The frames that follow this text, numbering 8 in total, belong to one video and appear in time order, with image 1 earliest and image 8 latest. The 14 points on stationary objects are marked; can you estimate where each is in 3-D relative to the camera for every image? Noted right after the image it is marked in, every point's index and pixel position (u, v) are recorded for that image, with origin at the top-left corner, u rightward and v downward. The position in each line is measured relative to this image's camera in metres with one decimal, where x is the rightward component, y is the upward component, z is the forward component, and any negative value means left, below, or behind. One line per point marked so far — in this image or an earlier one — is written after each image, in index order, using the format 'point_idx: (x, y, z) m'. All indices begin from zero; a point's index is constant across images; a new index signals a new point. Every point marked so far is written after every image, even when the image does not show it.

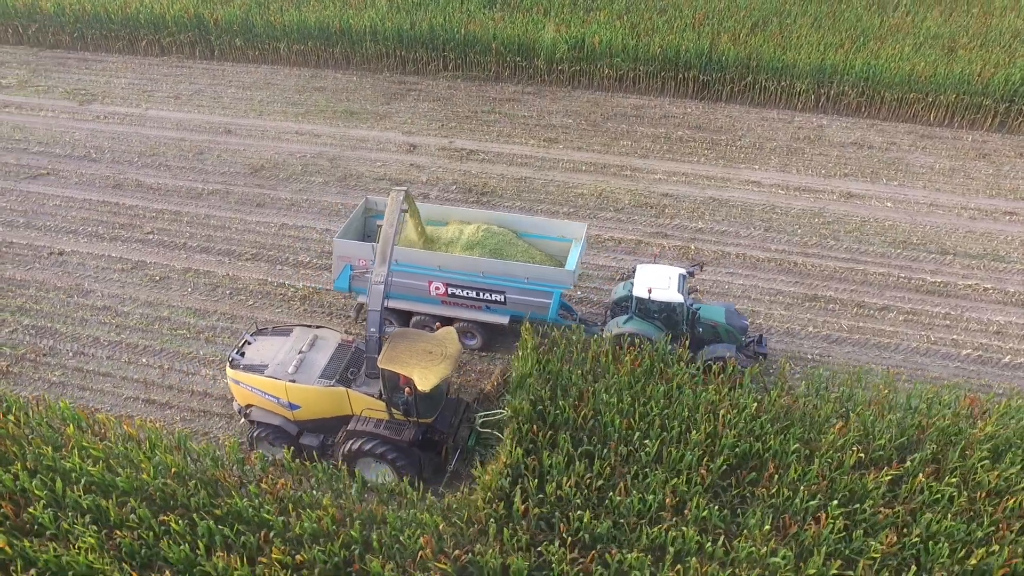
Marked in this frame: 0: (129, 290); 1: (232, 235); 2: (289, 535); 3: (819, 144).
0: (-4.5, 0.0, +9.0) m
1: (-3.6, +0.7, +9.9) m
2: (-1.7, -1.8, +5.6) m
3: (+4.8, +2.2, +12.0) m
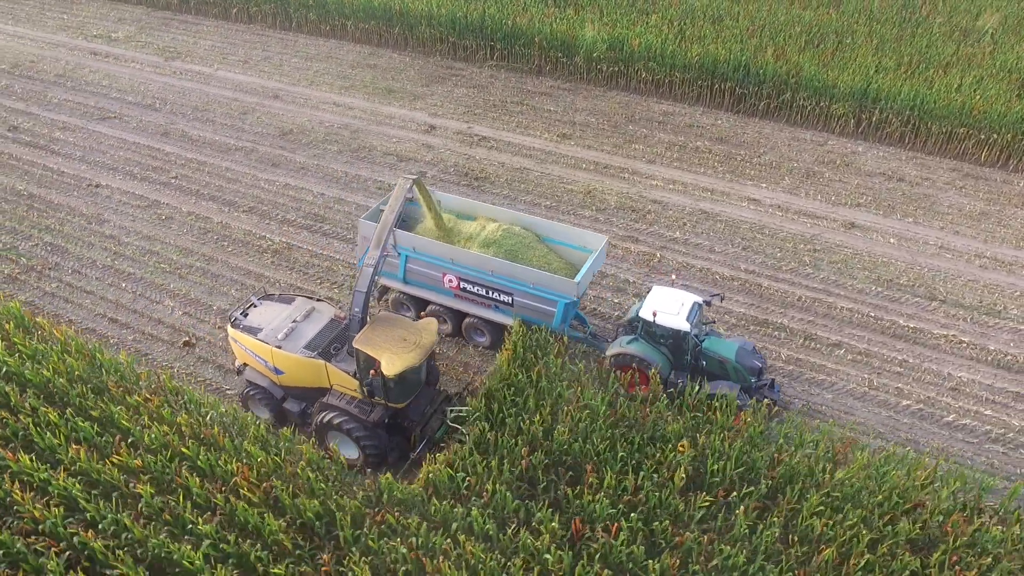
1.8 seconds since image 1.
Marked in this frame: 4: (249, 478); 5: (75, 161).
0: (-5.0, +0.9, +10.1) m
1: (-3.9, +1.4, +10.8) m
2: (-3.2, -1.3, +6.4) m
3: (+4.9, +1.7, +11.4) m
4: (-2.1, -1.5, +6.1) m
5: (-6.5, +1.9, +11.3) m
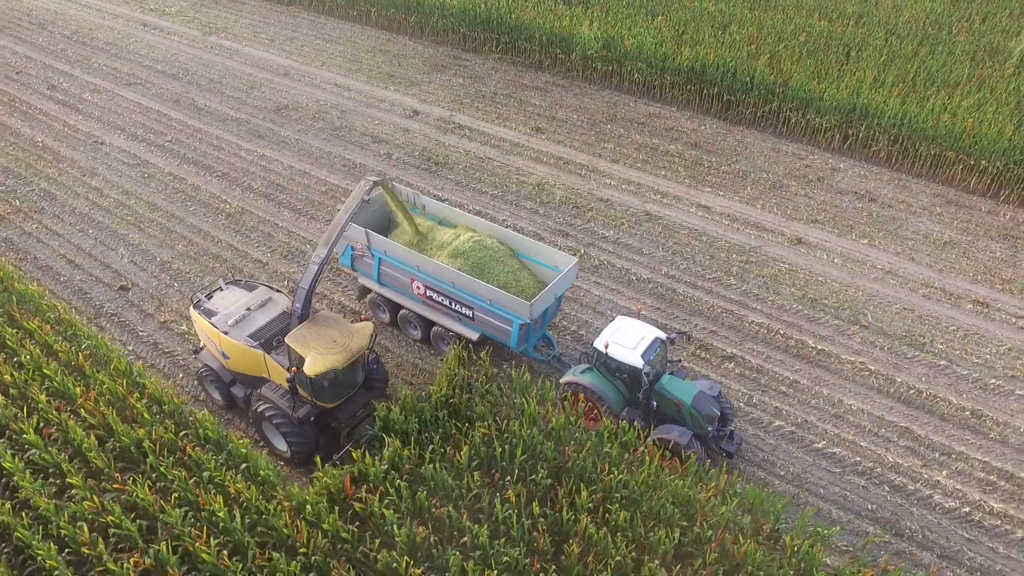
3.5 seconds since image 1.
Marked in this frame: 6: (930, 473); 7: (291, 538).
0: (-5.7, +1.6, +11.1) m
1: (-4.5, +2.0, +11.7) m
2: (-4.7, -0.7, +7.2) m
3: (+4.3, +1.4, +10.9) m
4: (-3.7, -1.0, +6.8) m
5: (-7.0, +2.8, +12.5) m
6: (+4.0, -1.8, +7.2) m
7: (-1.6, -1.8, +5.6) m
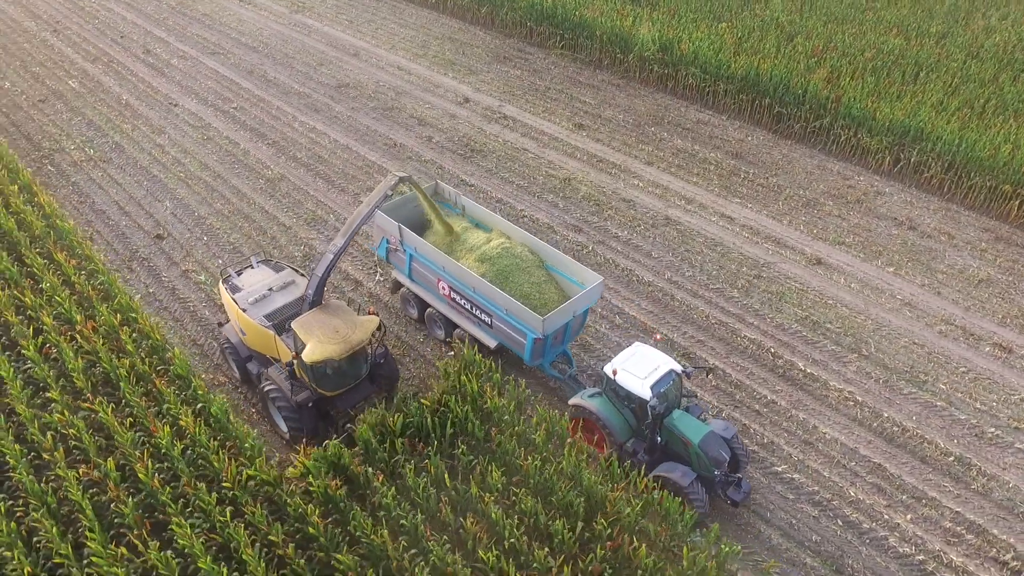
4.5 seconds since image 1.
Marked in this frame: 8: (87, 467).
0: (-5.2, +2.4, +12.0) m
1: (-3.8, +2.7, +12.4) m
2: (-5.0, 0.0, +8.0) m
3: (+4.6, +1.1, +10.4) m
4: (-4.1, -0.4, +7.4) m
5: (-6.1, +3.7, +13.6) m
6: (+3.4, -2.0, +6.8) m
7: (-2.3, -1.5, +6.0) m
8: (-3.5, -1.5, +6.3) m
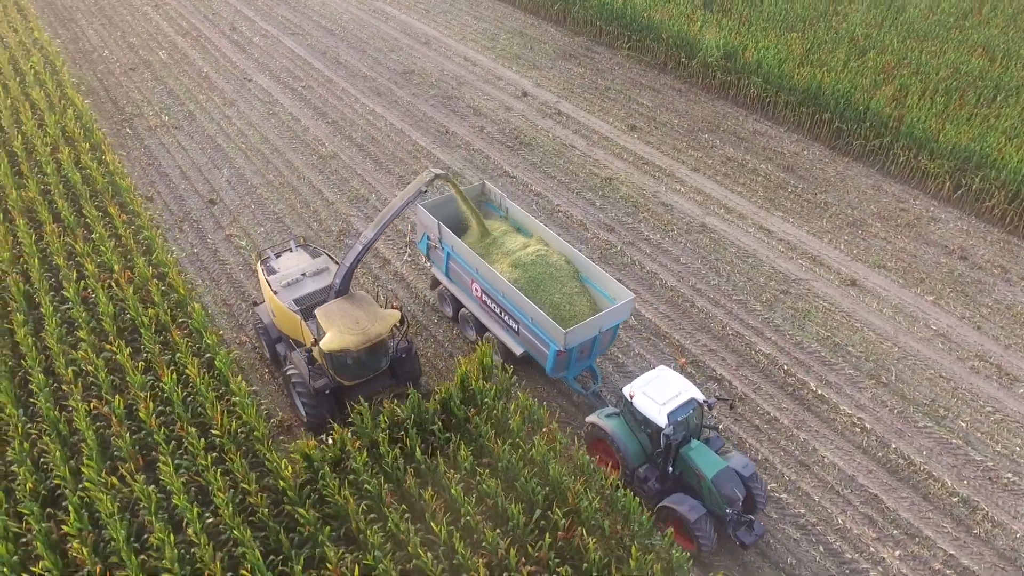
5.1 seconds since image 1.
0: (-4.4, +3.0, +12.7) m
1: (-2.9, +3.1, +12.9) m
2: (-4.8, +0.6, +8.6) m
3: (+5.1, +0.7, +10.0) m
4: (-4.1, +0.1, +8.0) m
5: (-4.9, +4.3, +14.3) m
6: (+3.2, -2.2, +6.5) m
7: (-2.5, -1.1, +6.4) m
8: (-3.7, -1.0, +6.8) m
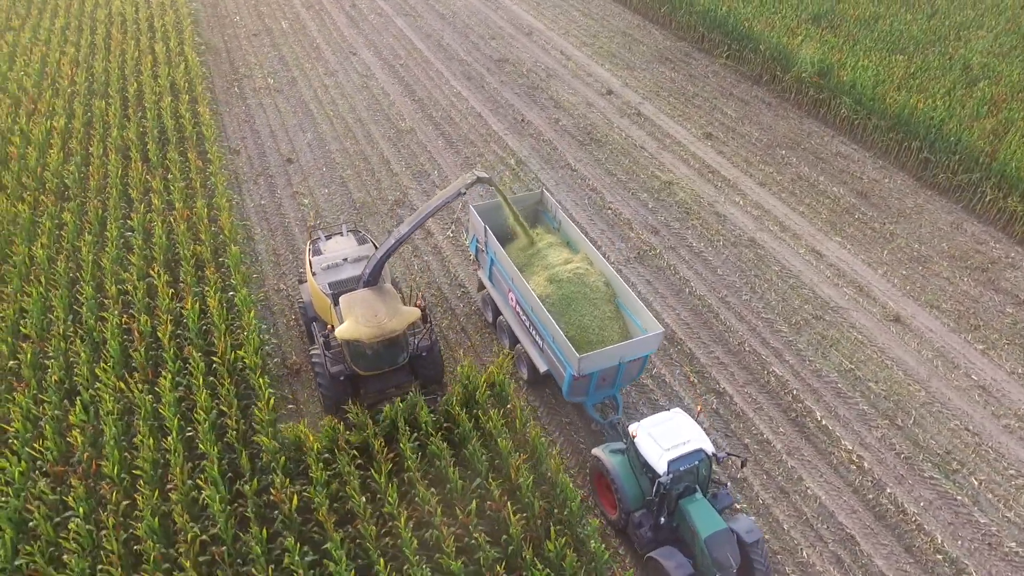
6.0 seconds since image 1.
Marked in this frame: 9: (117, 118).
0: (-2.9, +3.6, +13.5) m
1: (-1.5, +3.6, +13.4) m
2: (-4.4, +1.4, +9.6) m
3: (+5.5, +0.2, +9.2) m
4: (-3.8, +0.8, +8.9) m
5: (-3.0, +5.1, +15.2) m
6: (+2.7, -2.5, +6.2) m
7: (-2.8, -0.6, +7.0) m
8: (-3.8, -0.3, +7.6) m
9: (-5.5, +2.3, +10.6) m
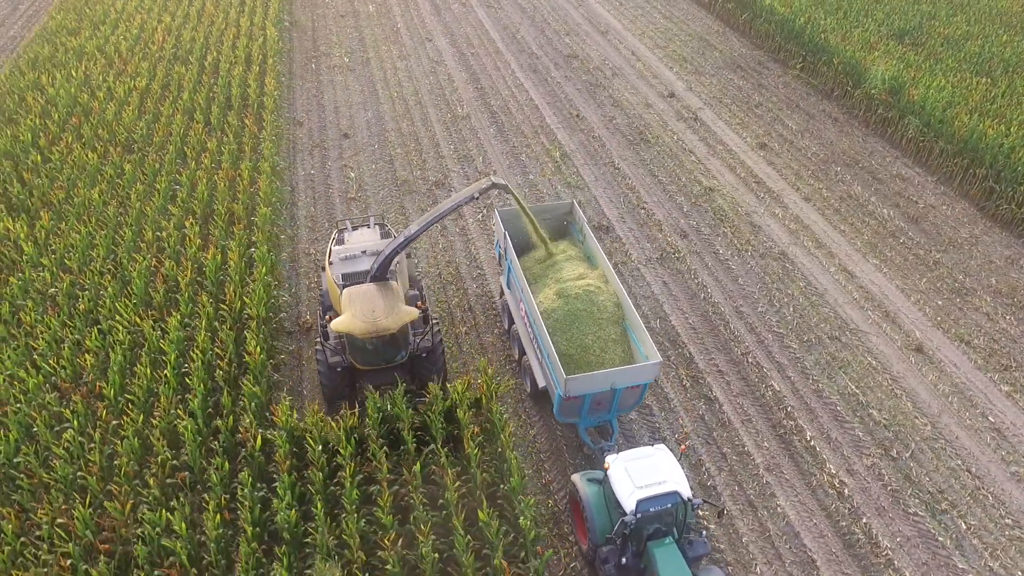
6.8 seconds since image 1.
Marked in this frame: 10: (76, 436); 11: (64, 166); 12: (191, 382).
0: (-1.7, +4.1, +13.9) m
1: (-0.3, +3.8, +13.7) m
2: (-3.9, +2.0, +10.3) m
3: (+5.7, -0.3, +8.7) m
4: (-3.5, +1.4, +9.5) m
5: (-1.5, +5.4, +15.6) m
6: (+2.2, -2.5, +6.0) m
7: (-2.9, -0.1, +7.5) m
8: (-3.8, +0.3, +8.2) m
9: (-4.8, +3.1, +11.4) m
10: (-3.6, -1.2, +6.3) m
11: (-5.6, +1.5, +9.5) m
12: (-2.8, -0.8, +6.6) m
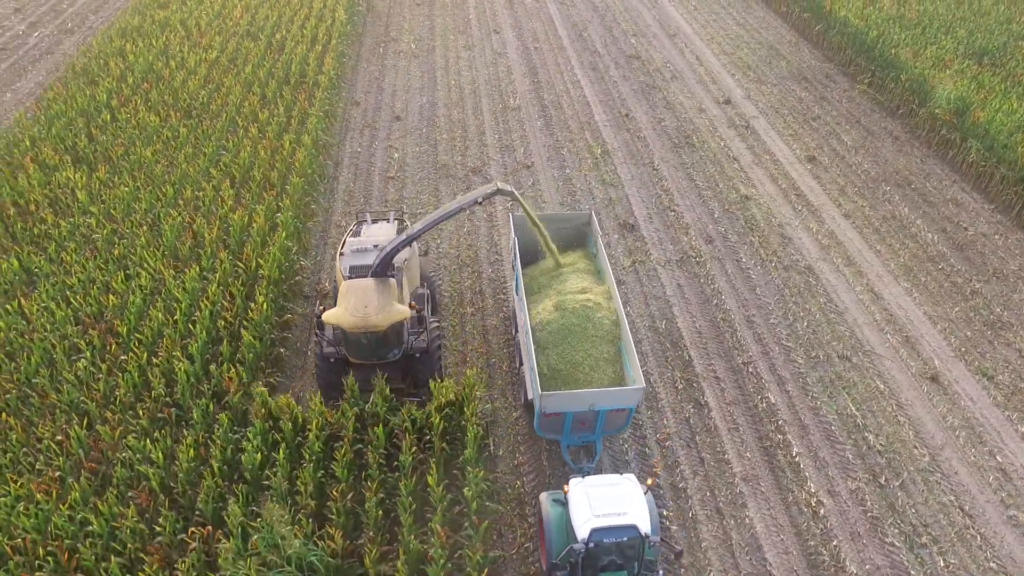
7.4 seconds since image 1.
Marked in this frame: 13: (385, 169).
0: (-0.6, +4.3, +14.2) m
1: (+0.7, +4.0, +13.8) m
2: (-3.4, +2.5, +10.8) m
3: (+5.7, -0.7, +8.1) m
4: (-3.2, +1.9, +10.0) m
5: (0.0, +5.6, +15.8) m
6: (+1.7, -2.6, +5.9) m
7: (-2.9, +0.3, +8.0) m
8: (-3.7, +0.8, +8.8) m
9: (-4.0, +3.6, +12.1) m
10: (-3.8, -0.7, +6.8) m
11: (-5.2, +2.2, +10.2) m
12: (-3.0, -0.4, +7.1) m
13: (-1.8, +1.7, +11.1) m
